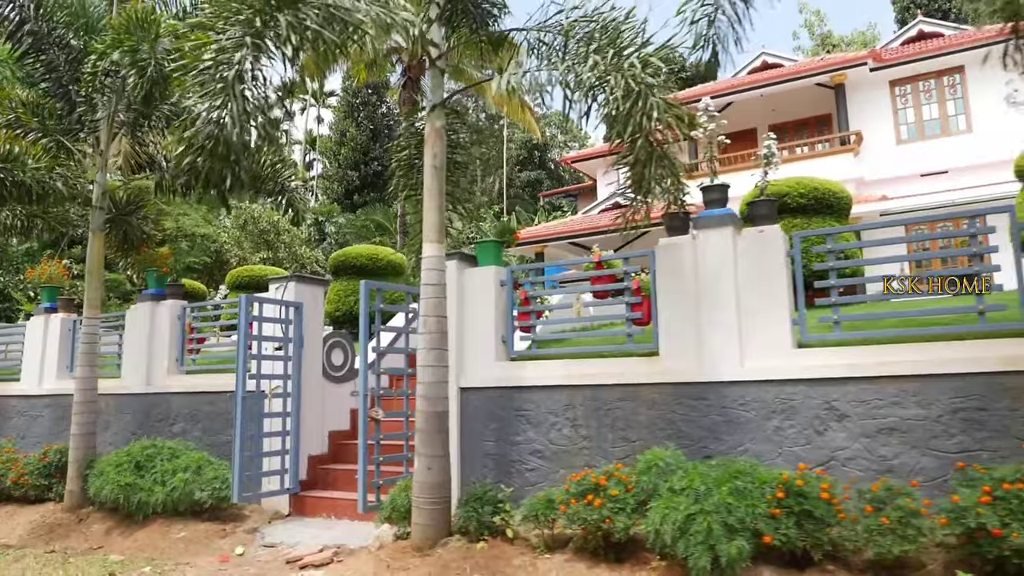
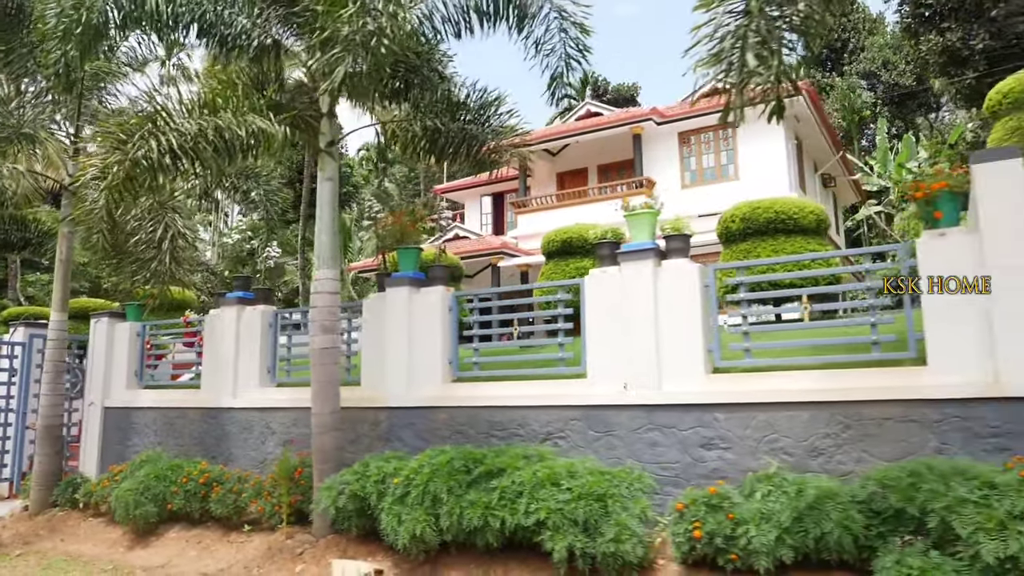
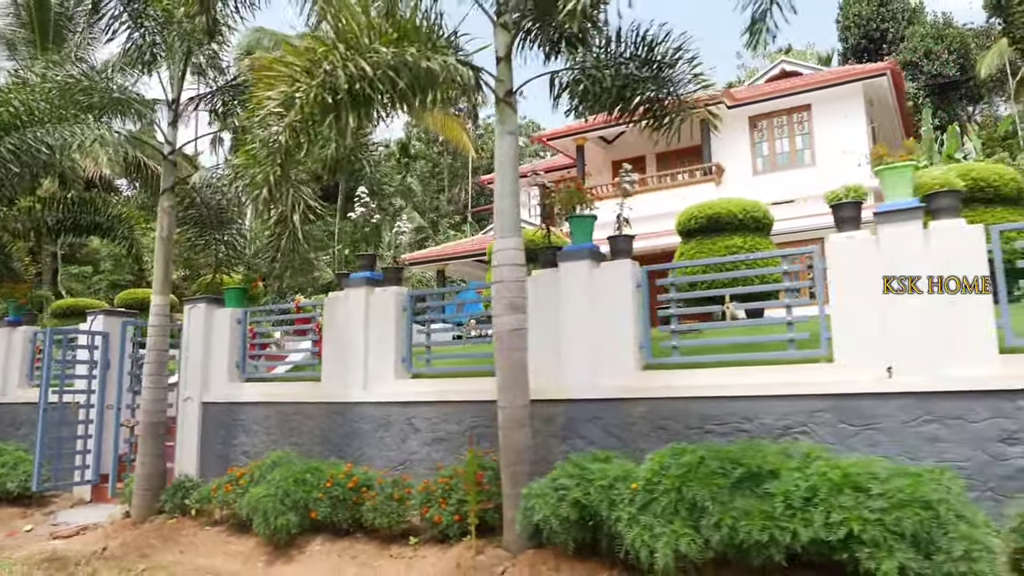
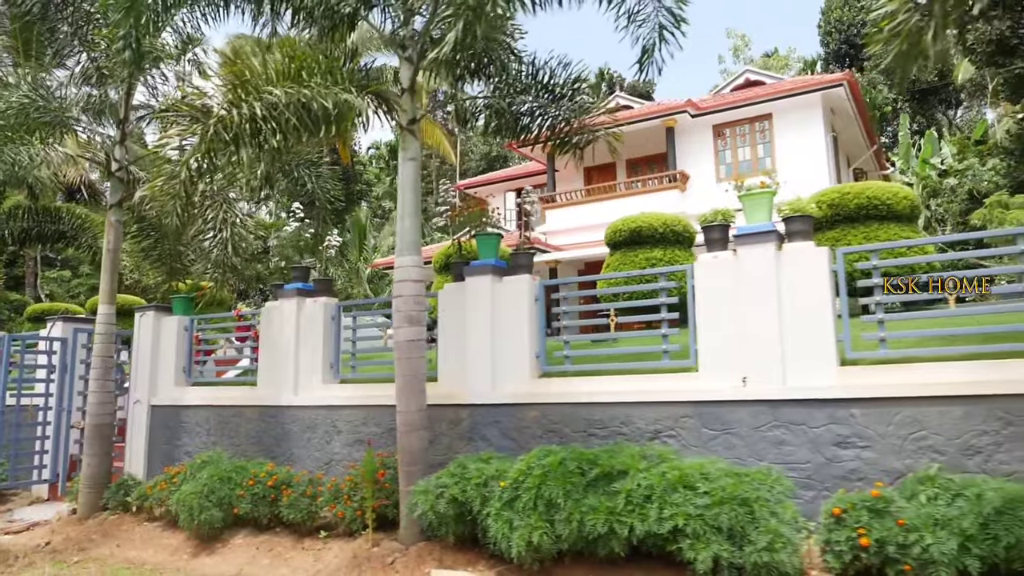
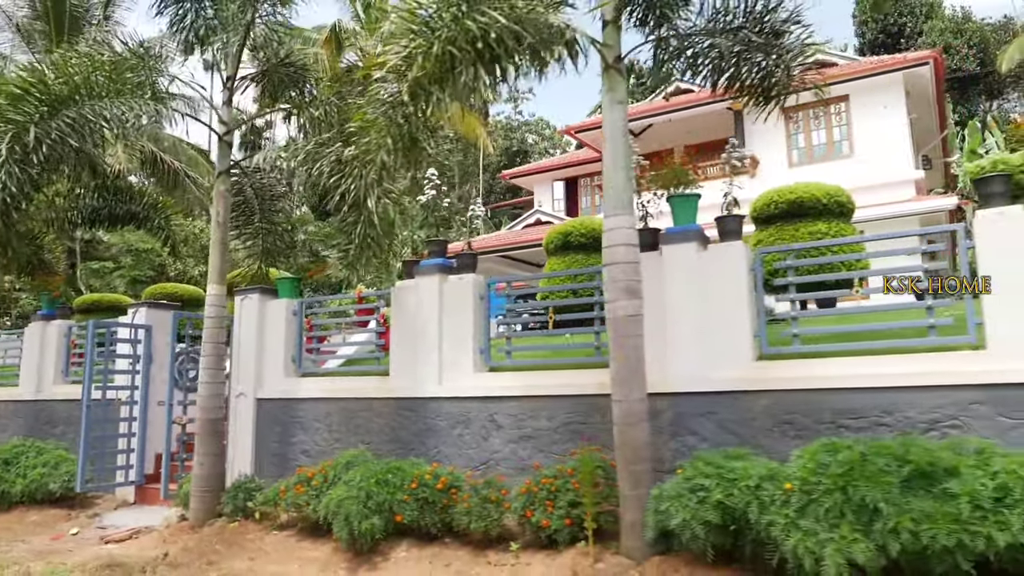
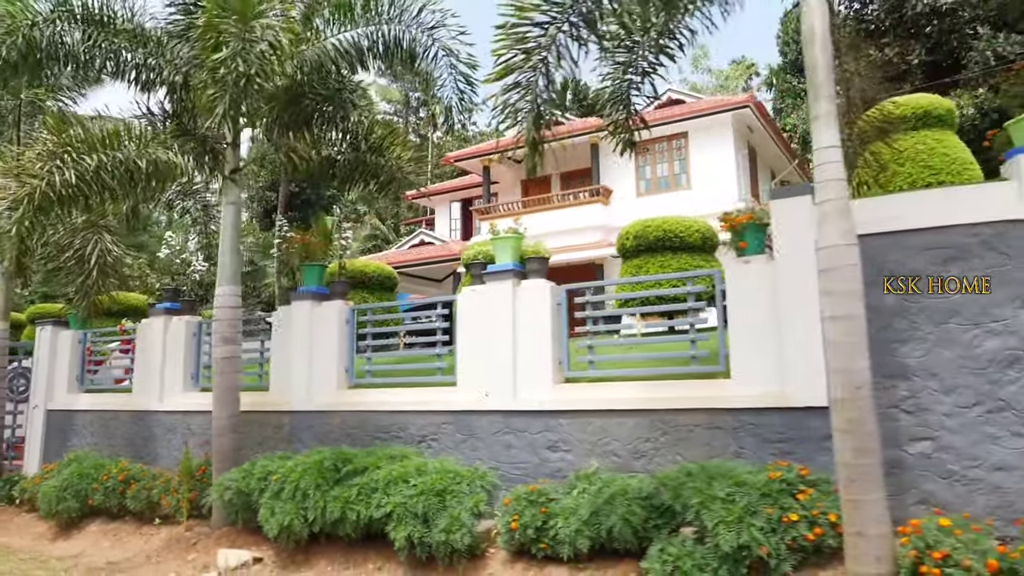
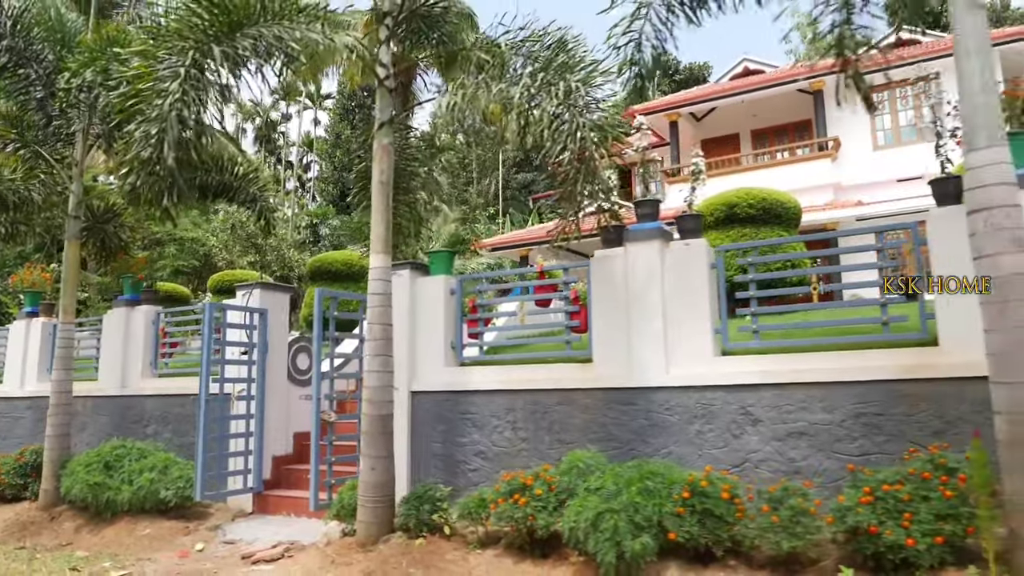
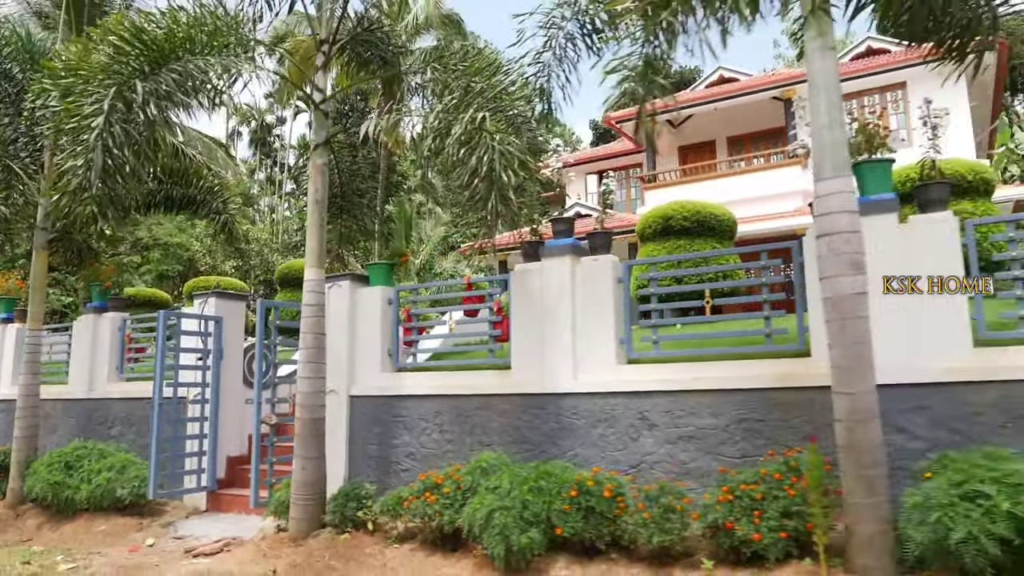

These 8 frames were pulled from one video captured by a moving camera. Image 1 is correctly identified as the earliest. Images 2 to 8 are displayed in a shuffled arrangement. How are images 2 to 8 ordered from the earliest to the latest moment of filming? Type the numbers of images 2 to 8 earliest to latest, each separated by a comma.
7, 8, 5, 3, 4, 2, 6
